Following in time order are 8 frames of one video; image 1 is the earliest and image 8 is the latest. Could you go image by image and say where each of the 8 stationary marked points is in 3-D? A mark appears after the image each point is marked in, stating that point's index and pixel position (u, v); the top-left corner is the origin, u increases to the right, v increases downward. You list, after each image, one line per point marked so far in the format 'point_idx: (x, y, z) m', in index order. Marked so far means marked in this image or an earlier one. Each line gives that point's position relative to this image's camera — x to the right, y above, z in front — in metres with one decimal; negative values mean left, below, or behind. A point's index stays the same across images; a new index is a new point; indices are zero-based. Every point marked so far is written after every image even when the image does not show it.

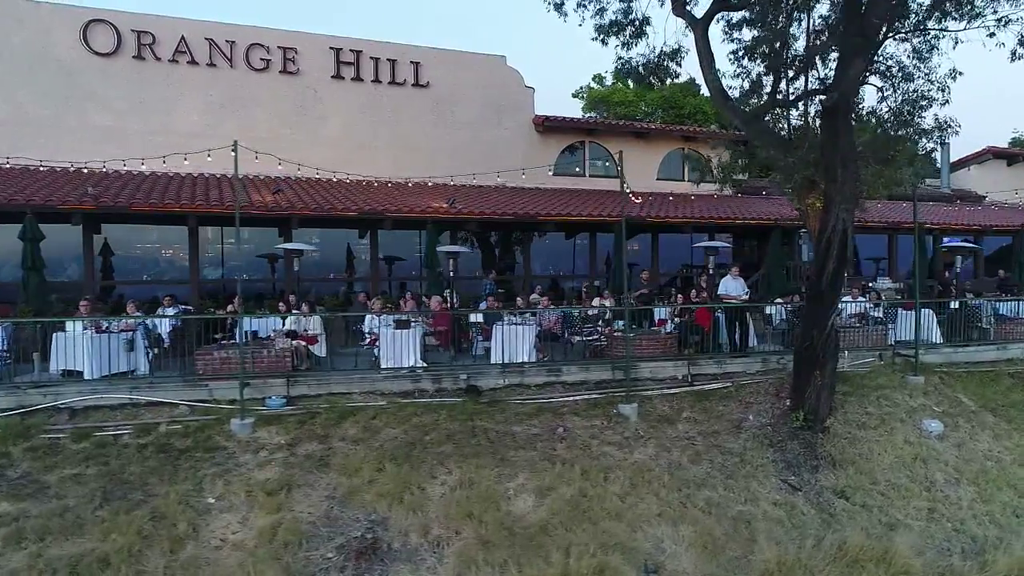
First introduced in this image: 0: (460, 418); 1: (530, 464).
0: (-0.7, -1.8, +9.7) m
1: (+0.2, -2.3, +9.1) m
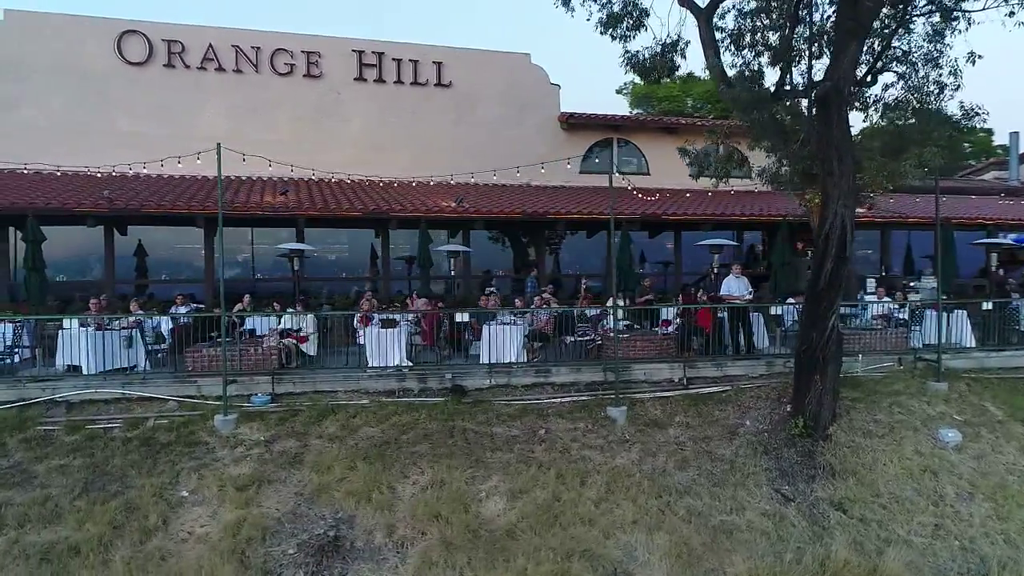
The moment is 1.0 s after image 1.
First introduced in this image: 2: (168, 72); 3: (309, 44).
0: (-1.0, -1.8, +9.6) m
1: (-0.1, -2.3, +9.0) m
2: (-7.9, +4.9, +16.2) m
3: (-4.9, +5.9, +17.2) m
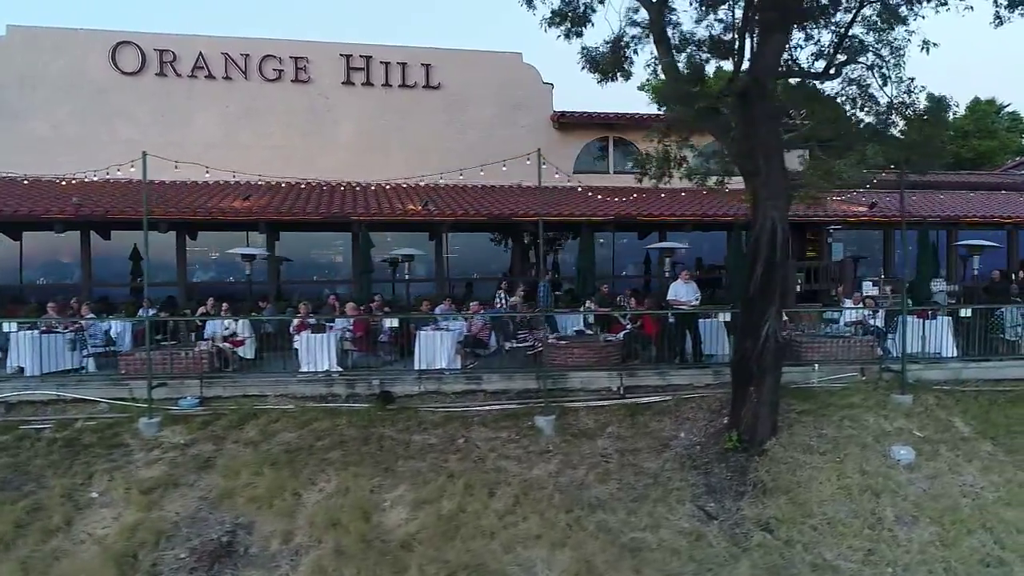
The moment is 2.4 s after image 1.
0: (-2.1, -1.8, +9.6) m
1: (-1.2, -2.3, +8.9) m
2: (-8.3, +4.9, +16.8) m
3: (-5.3, +5.8, +17.4) m
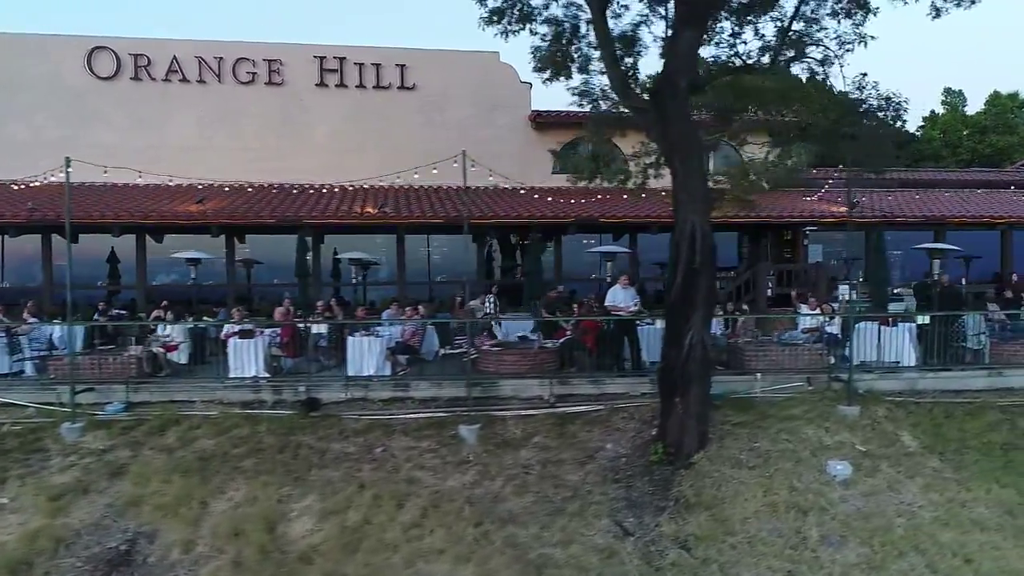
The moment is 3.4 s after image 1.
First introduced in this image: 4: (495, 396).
0: (-3.1, -1.9, +9.5) m
1: (-2.3, -2.4, +8.7) m
2: (-9.0, +4.8, +16.9) m
3: (-5.9, +5.8, +17.4) m
4: (-0.3, -1.6, +10.3) m
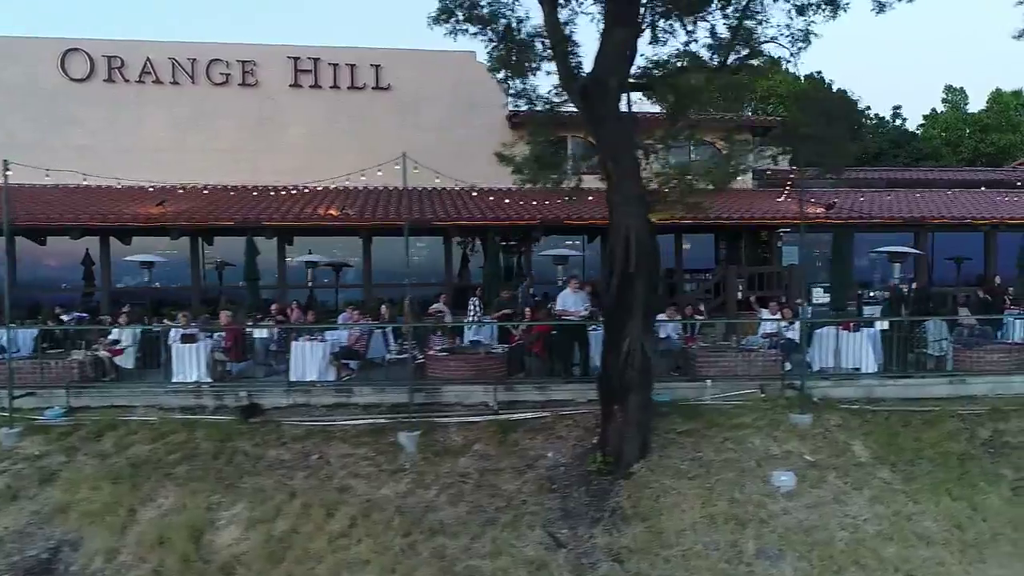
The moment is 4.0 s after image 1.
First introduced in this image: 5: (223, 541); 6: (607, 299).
0: (-3.9, -2.0, +9.4) m
1: (-3.1, -2.5, +8.6) m
2: (-9.6, +4.8, +16.9) m
3: (-6.5, +5.7, +17.4) m
4: (-1.0, -1.6, +10.1) m
5: (-3.3, -2.9, +8.0) m
6: (+1.1, -0.1, +8.5) m
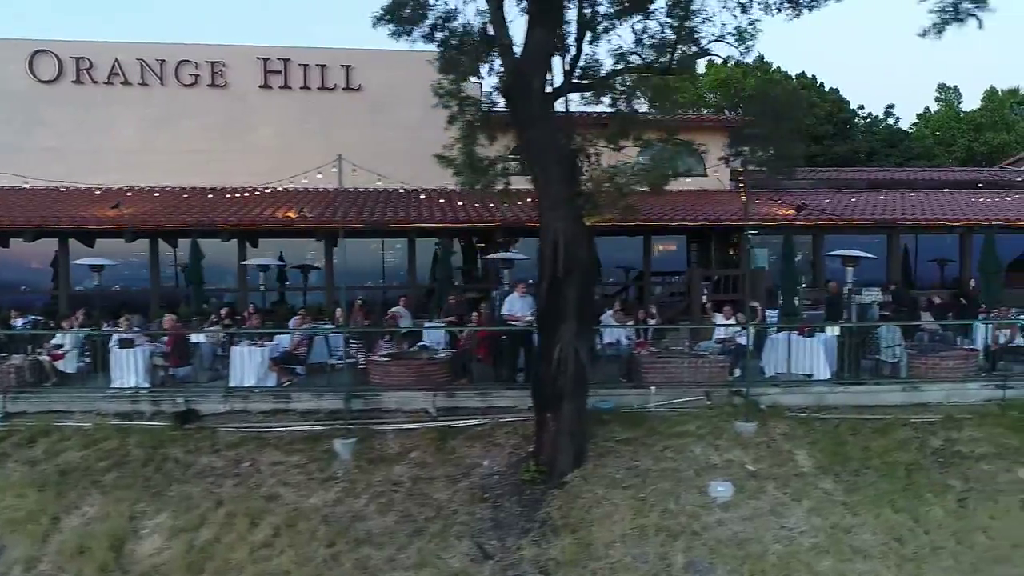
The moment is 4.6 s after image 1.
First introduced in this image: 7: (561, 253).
0: (-4.7, -2.0, +9.2) m
1: (-3.9, -2.5, +8.4) m
2: (-10.3, +4.7, +16.9) m
3: (-7.2, +5.7, +17.3) m
4: (-1.8, -1.7, +9.9) m
5: (-4.1, -2.9, +7.9) m
6: (+0.3, -0.2, +8.3) m
7: (+0.5, +0.4, +8.0) m
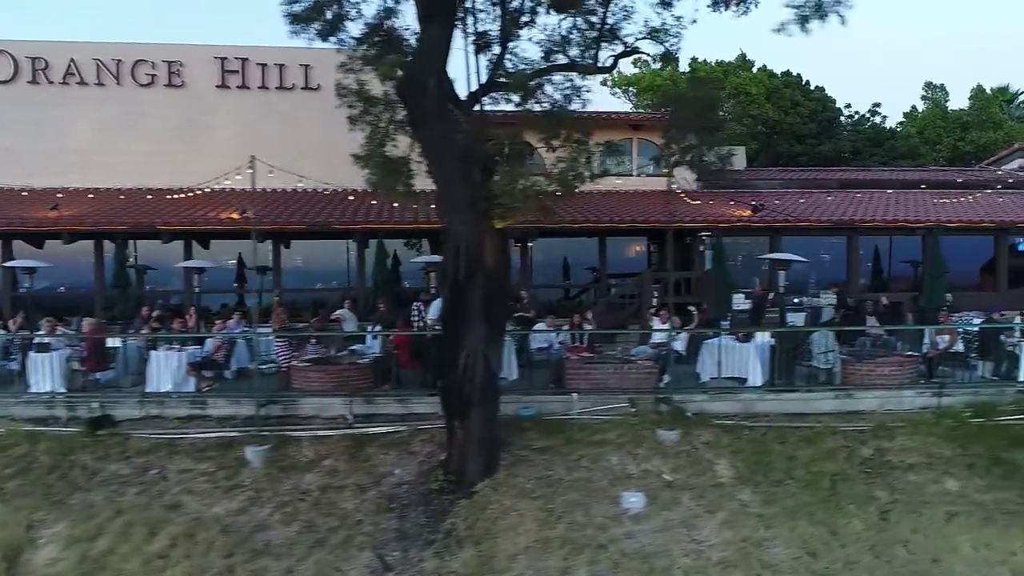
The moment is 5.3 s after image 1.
0: (-5.8, -2.1, +9.1) m
1: (-5.0, -2.6, +8.3) m
2: (-11.3, +4.7, +16.8) m
3: (-8.2, +5.6, +17.1) m
4: (-2.9, -1.7, +9.7) m
5: (-5.2, -3.0, +7.7) m
6: (-0.8, -0.3, +8.1) m
7: (-0.5, +0.3, +7.7) m
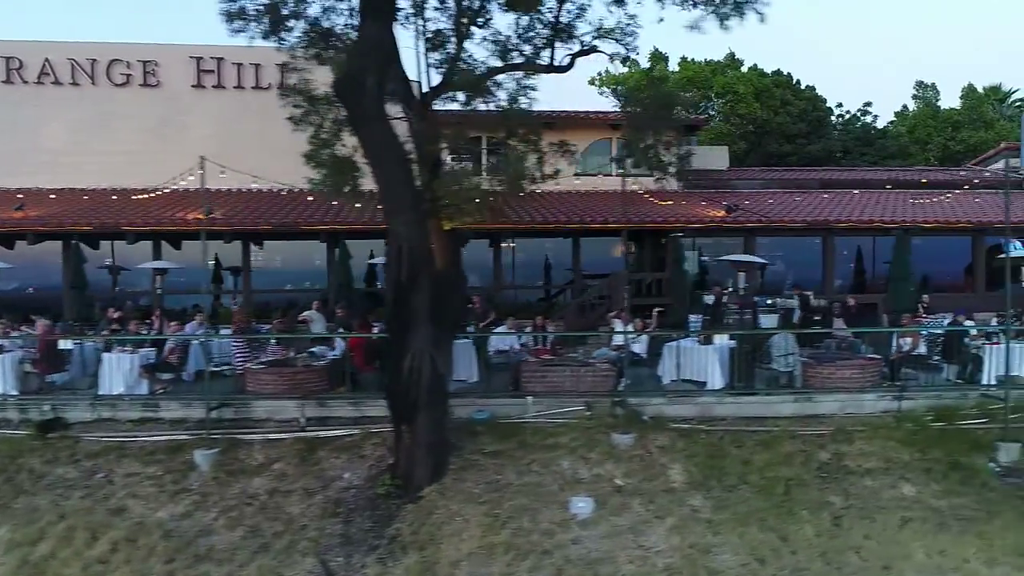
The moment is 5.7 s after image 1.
0: (-6.4, -2.1, +9.0) m
1: (-5.6, -2.6, +8.2) m
2: (-11.8, +4.7, +16.7) m
3: (-8.8, +5.6, +17.1) m
4: (-3.5, -1.7, +9.6) m
5: (-5.8, -3.0, +7.7) m
6: (-1.4, -0.3, +8.0) m
7: (-1.1, +0.3, +7.6) m
